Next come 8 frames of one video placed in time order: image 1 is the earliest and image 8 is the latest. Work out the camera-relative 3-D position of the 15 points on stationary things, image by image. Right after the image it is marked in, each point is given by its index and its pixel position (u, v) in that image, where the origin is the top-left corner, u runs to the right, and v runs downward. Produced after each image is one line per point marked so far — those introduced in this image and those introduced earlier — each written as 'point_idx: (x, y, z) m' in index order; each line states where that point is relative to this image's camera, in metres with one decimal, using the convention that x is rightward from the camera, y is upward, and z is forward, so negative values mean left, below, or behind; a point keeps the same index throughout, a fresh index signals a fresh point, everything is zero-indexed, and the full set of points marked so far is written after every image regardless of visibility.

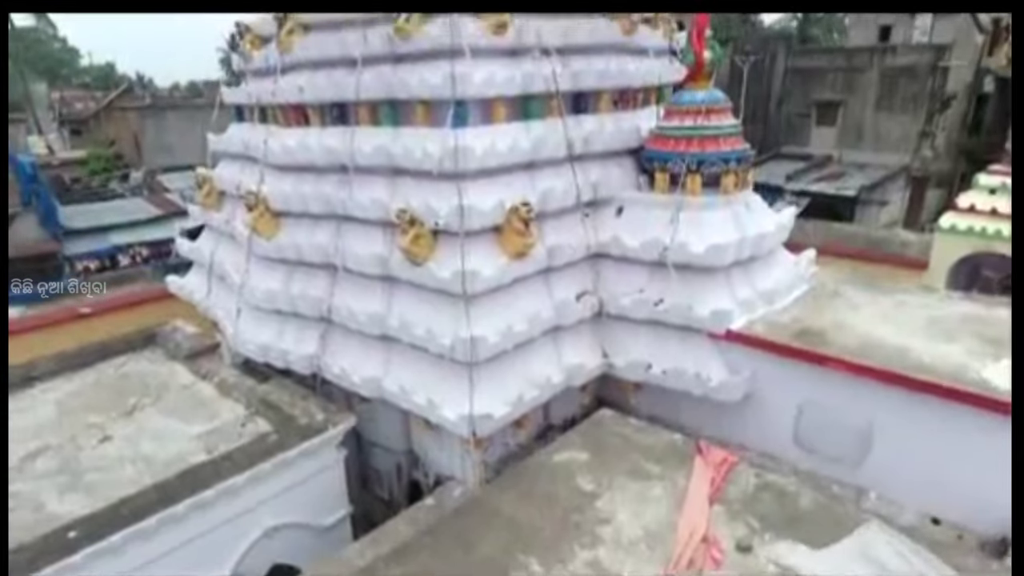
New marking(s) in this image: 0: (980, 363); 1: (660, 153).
0: (+3.7, -0.6, +4.7) m
1: (+1.5, +1.4, +6.0) m
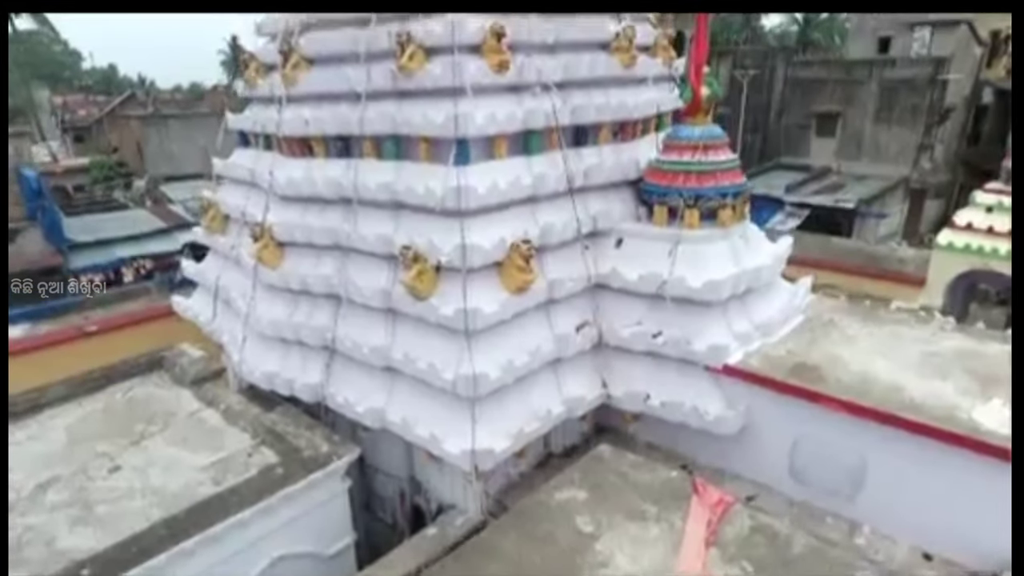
0: (+3.7, -0.9, +4.8) m
1: (+1.5, +1.0, +6.1) m
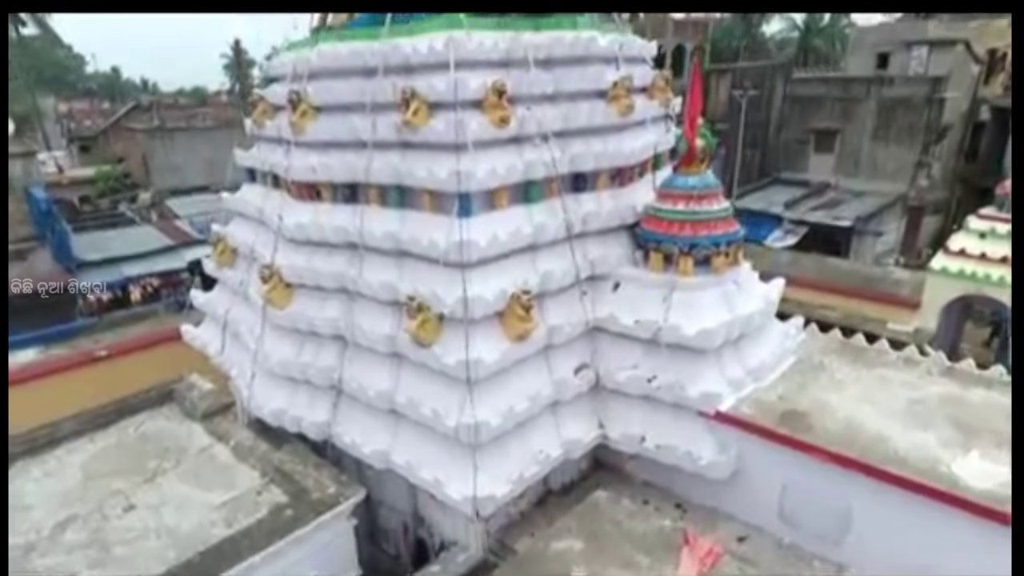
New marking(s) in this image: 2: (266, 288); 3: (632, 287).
0: (+3.7, -1.4, +5.1) m
1: (+1.5, +0.6, +6.3) m
2: (-2.8, 0.0, +6.8) m
3: (+1.3, 0.0, +6.4) m
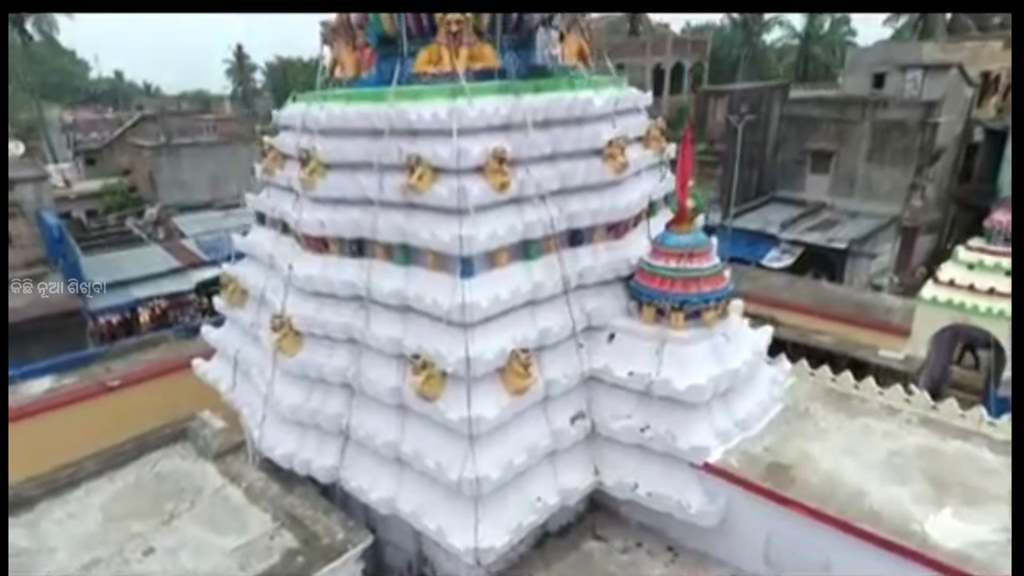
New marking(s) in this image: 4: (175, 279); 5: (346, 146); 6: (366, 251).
0: (+3.7, -2.0, +5.4) m
1: (+1.5, 0.0, +6.7) m
2: (-2.8, -0.6, +7.1) m
3: (+1.3, -0.6, +6.7) m
4: (-9.0, +0.2, +16.1) m
5: (-1.9, +1.6, +6.8) m
6: (-1.7, +0.4, +6.9) m
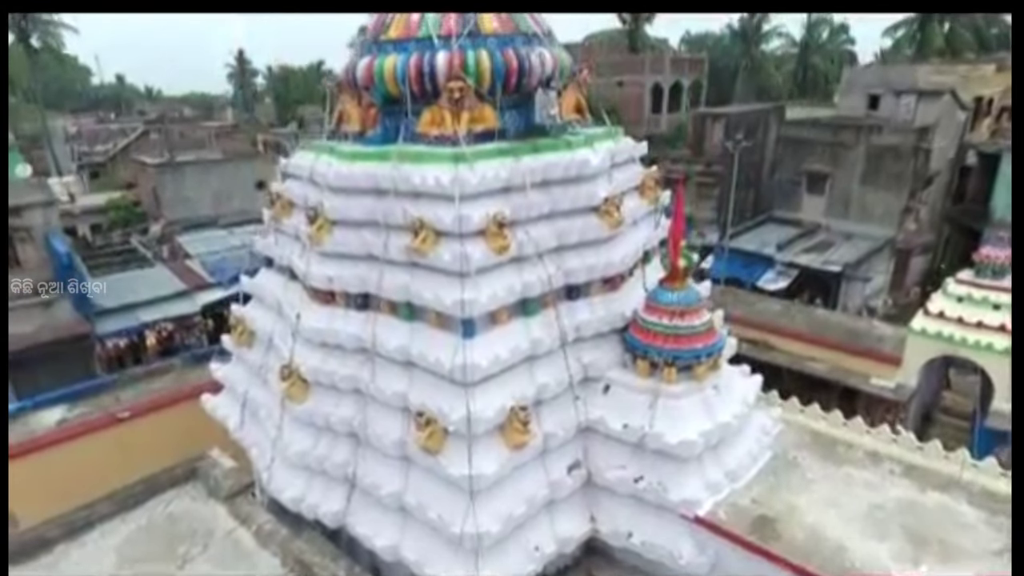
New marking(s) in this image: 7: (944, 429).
0: (+3.7, -2.6, +5.7) m
1: (+1.5, -0.6, +7.0) m
2: (-2.8, -1.2, +7.4) m
3: (+1.3, -1.2, +7.0) m
4: (-9.0, -0.4, +16.4) m
5: (-1.9, +1.0, +7.1) m
6: (-1.7, -0.2, +7.2) m
7: (+9.8, -3.2, +13.7) m
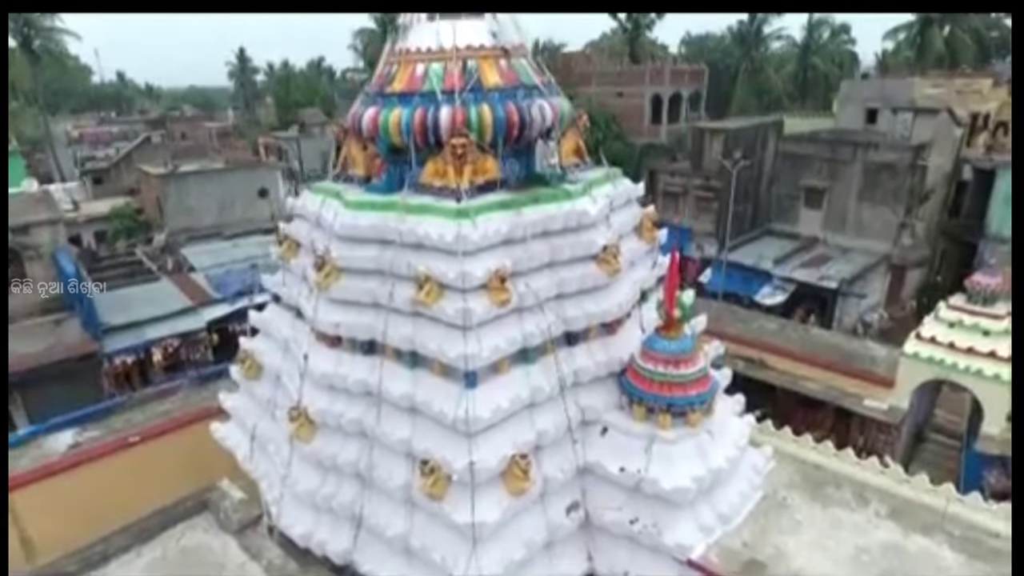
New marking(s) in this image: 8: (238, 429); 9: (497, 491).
0: (+3.7, -3.2, +5.9) m
1: (+1.5, -1.2, +7.2) m
2: (-2.8, -1.7, +7.6) m
3: (+1.3, -1.8, +7.3) m
4: (-9.0, -0.8, +16.6) m
5: (-1.9, +0.4, +7.4) m
6: (-1.7, -0.8, +7.4) m
7: (+9.8, -3.7, +13.9) m
8: (-4.3, -2.2, +9.6) m
9: (-0.2, -2.2, +6.6) m
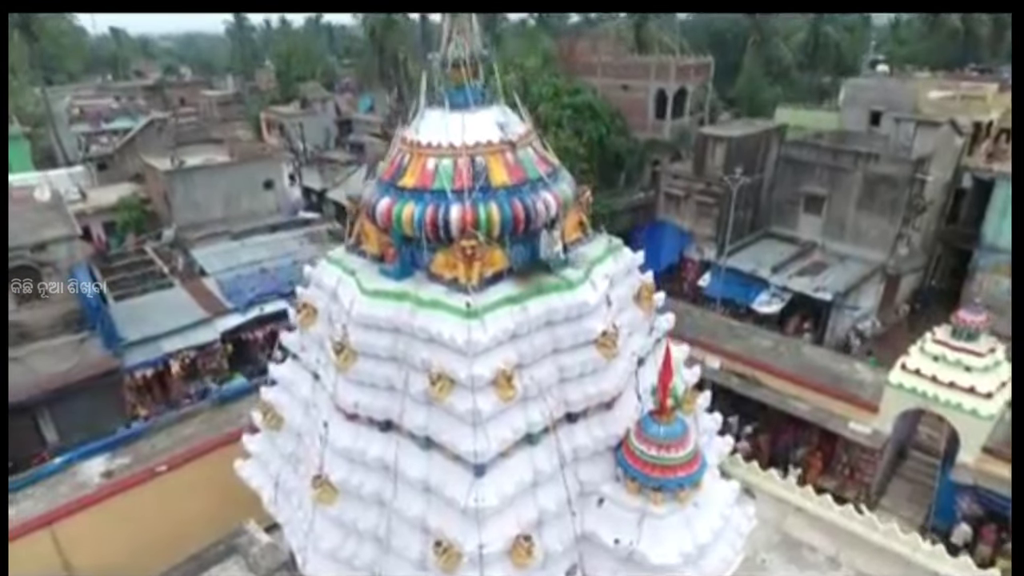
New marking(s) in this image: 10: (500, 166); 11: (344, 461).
0: (+3.7, -4.5, +6.7) m
1: (+1.6, -2.4, +7.9) m
2: (-2.7, -2.8, +8.3) m
3: (+1.3, -2.9, +8.0) m
4: (-8.9, -1.2, +17.2) m
5: (-1.8, -0.7, +7.9) m
6: (-1.6, -1.9, +8.1) m
7: (+9.9, -4.3, +14.7) m
8: (-4.3, -3.2, +10.3) m
9: (-0.1, -3.4, +7.4) m
10: (-0.2, +1.6, +7.8) m
11: (-2.3, -2.4, +8.4) m
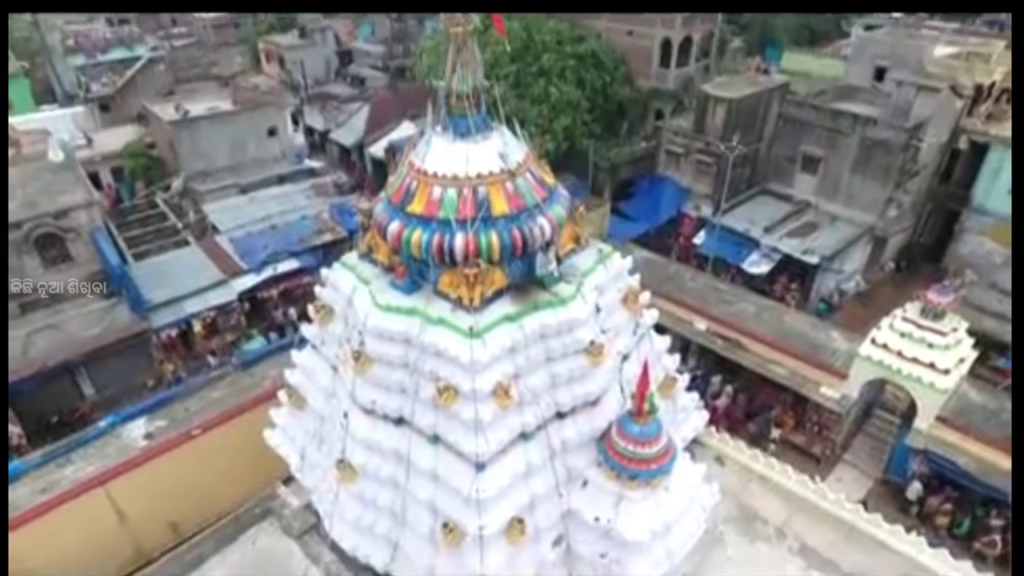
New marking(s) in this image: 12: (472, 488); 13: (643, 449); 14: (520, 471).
0: (+3.6, -4.9, +8.3) m
1: (+1.5, -2.6, +9.1) m
2: (-2.8, -3.0, +9.7) m
3: (+1.3, -3.1, +9.3) m
4: (-8.9, 0.0, +18.3) m
5: (-1.9, -0.9, +8.9) m
6: (-1.7, -2.1, +9.3) m
7: (+9.9, -3.6, +16.2) m
8: (-4.3, -3.0, +11.7) m
9: (-0.2, -3.7, +8.8) m
10: (-0.2, +1.3, +8.5) m
11: (-2.4, -2.5, +9.6) m
12: (-0.6, -2.8, +8.5) m
13: (+1.9, -2.4, +8.9) m
14: (+0.1, -2.7, +8.8) m
